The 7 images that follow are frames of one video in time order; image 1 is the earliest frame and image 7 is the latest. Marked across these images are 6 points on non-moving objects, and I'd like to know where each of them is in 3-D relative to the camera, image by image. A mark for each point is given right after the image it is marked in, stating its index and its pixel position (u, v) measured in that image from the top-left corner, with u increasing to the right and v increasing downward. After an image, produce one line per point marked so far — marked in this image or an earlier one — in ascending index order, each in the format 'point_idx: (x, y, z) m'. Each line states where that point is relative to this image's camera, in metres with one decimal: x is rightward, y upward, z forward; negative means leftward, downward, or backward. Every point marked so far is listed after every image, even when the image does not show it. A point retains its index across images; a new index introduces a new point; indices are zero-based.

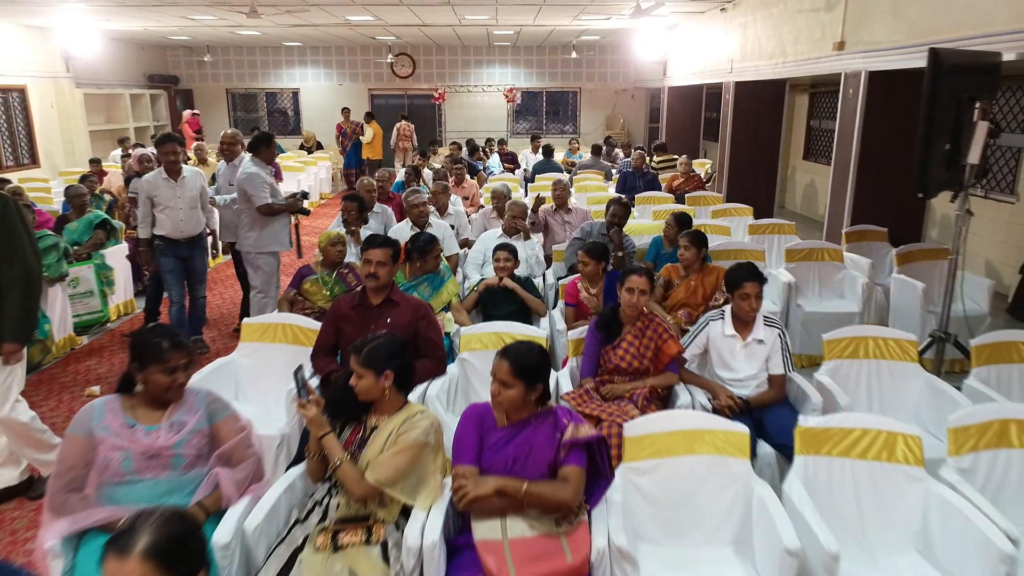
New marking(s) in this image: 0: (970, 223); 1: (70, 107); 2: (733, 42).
0: (+5.4, +0.8, +7.2) m
1: (-9.0, +3.7, +12.4) m
2: (+3.3, +3.7, +9.1) m
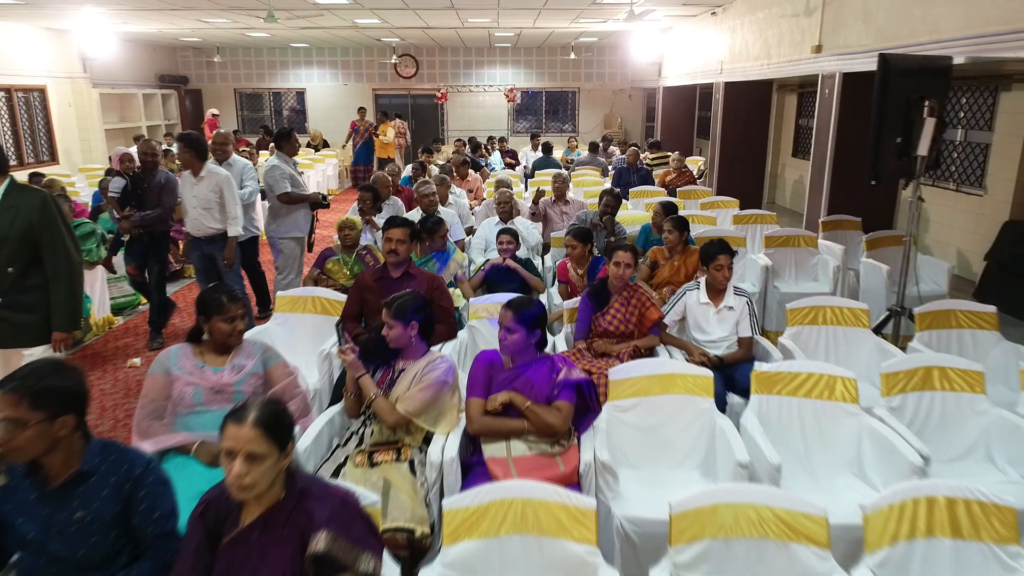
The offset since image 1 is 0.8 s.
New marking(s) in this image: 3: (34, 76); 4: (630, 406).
0: (+5.5, +0.9, +7.7) m
1: (-9.0, +3.9, +12.8) m
2: (+3.3, +3.8, +9.5) m
3: (-9.0, +4.0, +11.5) m
4: (+0.5, -0.5, +2.8) m
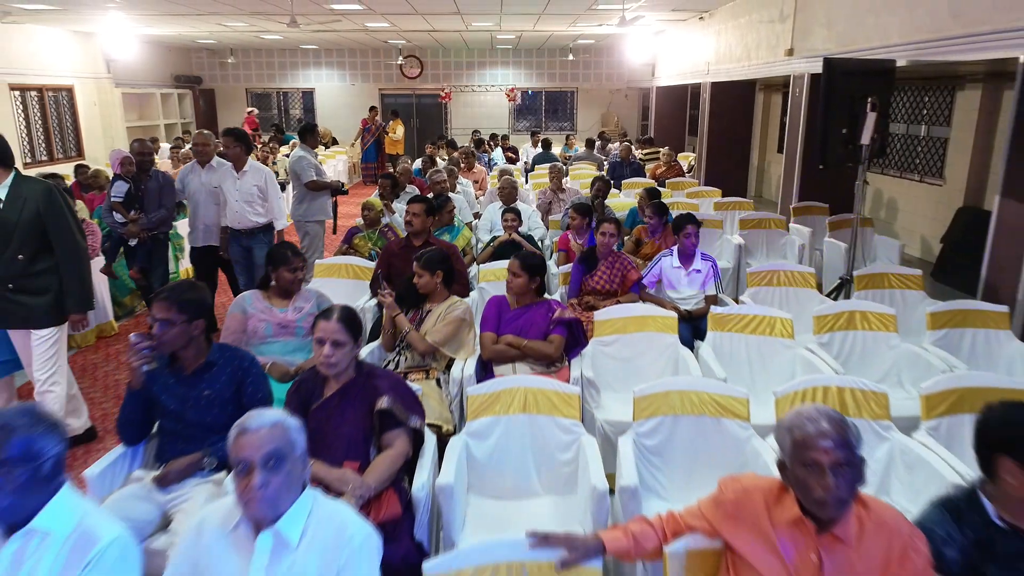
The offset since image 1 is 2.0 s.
0: (+5.5, +1.2, +8.4) m
1: (-8.9, +4.1, +13.5) m
2: (+3.3, +4.1, +10.3) m
3: (-9.0, +4.2, +12.2) m
4: (+0.6, -0.3, +3.5) m
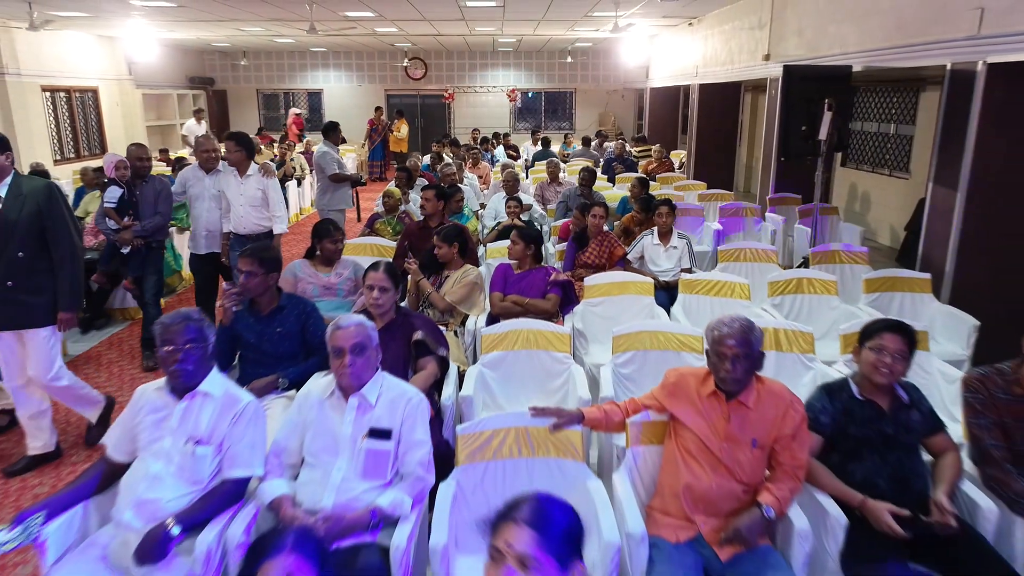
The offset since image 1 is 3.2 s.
0: (+5.5, +1.4, +9.1) m
1: (-8.9, +4.3, +14.3) m
2: (+3.4, +4.3, +11.0) m
3: (-9.0, +4.4, +12.9) m
4: (+0.6, -0.1, +4.2) m
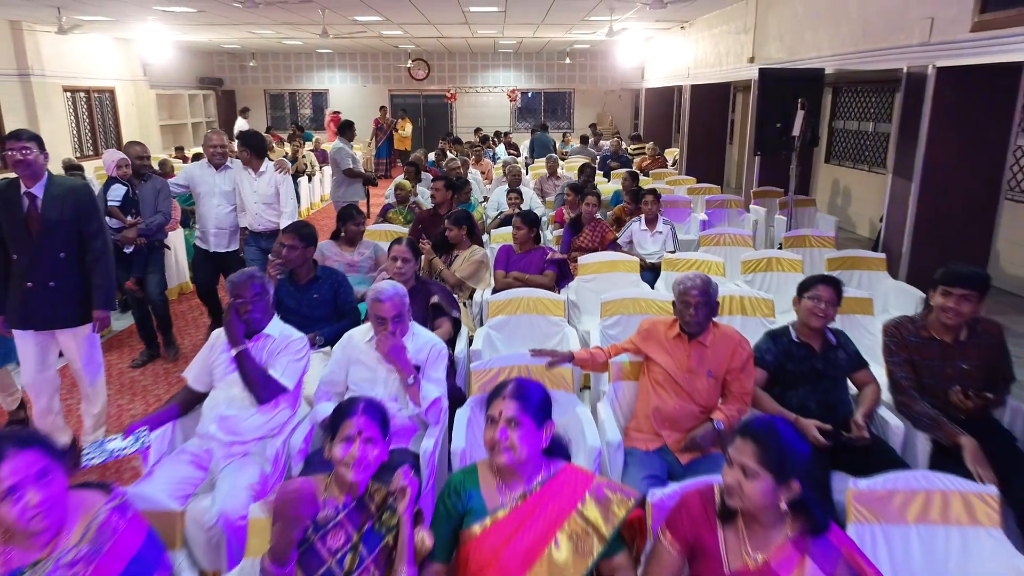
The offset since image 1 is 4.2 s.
0: (+5.5, +1.6, +9.7) m
1: (-8.9, +4.5, +14.8) m
2: (+3.4, +4.4, +11.5) m
3: (-9.0, +4.6, +13.4) m
4: (+0.6, +0.1, +4.8) m
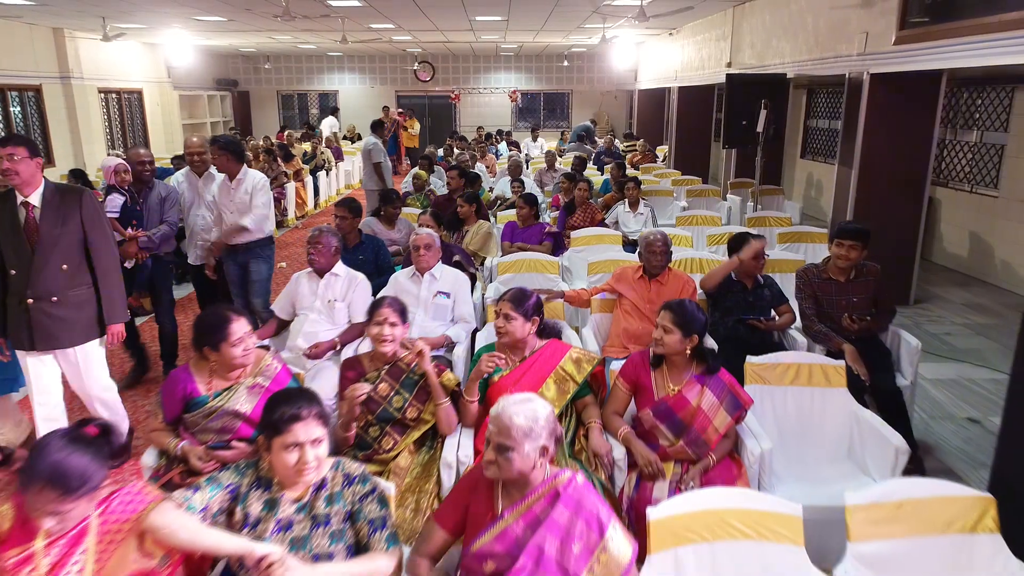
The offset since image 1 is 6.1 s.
0: (+5.6, +1.8, +10.7) m
1: (-8.9, +4.8, +15.8) m
2: (+3.4, +4.7, +12.5) m
3: (-8.9, +4.9, +14.4) m
4: (+0.7, +0.4, +5.8) m
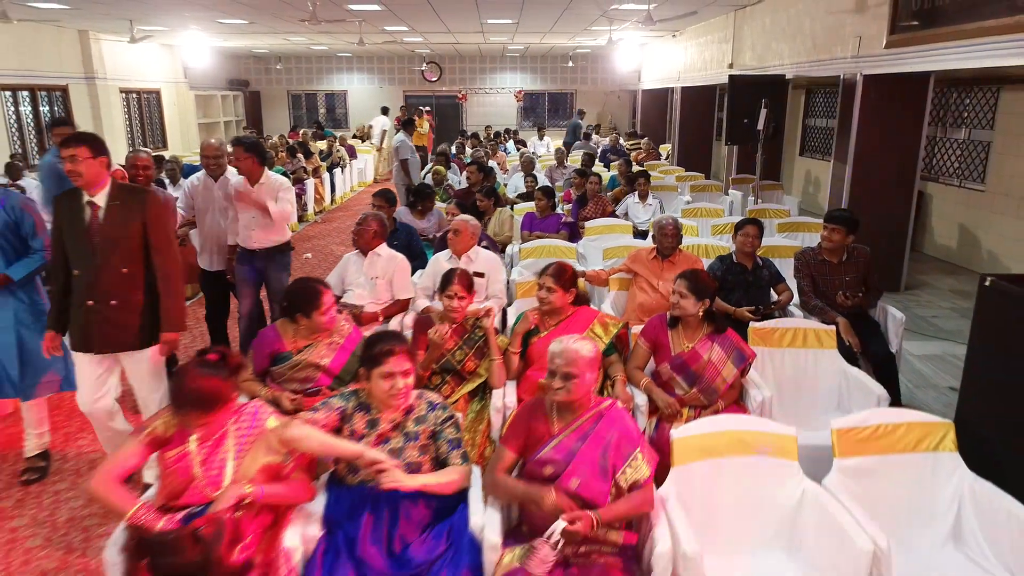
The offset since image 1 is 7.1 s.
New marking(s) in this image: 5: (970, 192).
0: (+5.7, +2.0, +11.1) m
1: (-8.7, +4.9, +16.2) m
2: (+3.6, +4.9, +13.0) m
3: (-8.8, +5.0, +14.9) m
4: (+0.8, +0.5, +6.2) m
5: (+5.9, +1.2, +7.9) m
